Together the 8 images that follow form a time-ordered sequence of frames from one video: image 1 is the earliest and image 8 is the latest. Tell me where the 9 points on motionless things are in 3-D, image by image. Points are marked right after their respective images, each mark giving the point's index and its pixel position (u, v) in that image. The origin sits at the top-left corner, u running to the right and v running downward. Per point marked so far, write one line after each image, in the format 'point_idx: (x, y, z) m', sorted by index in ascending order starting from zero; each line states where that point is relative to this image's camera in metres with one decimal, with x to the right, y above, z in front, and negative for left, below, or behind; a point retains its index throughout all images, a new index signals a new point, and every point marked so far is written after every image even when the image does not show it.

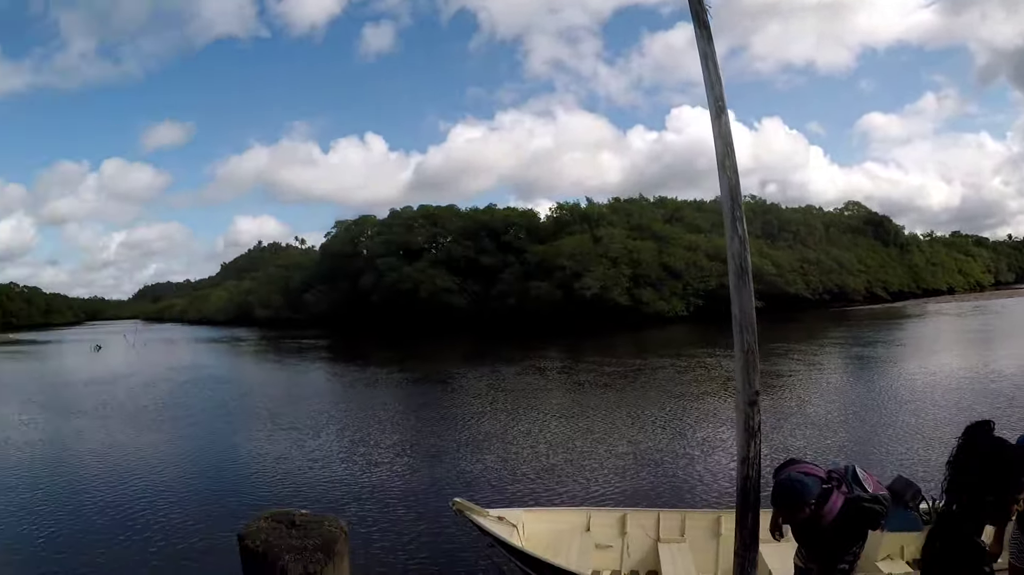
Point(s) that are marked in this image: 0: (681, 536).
0: (+2.4, -3.2, +7.8) m
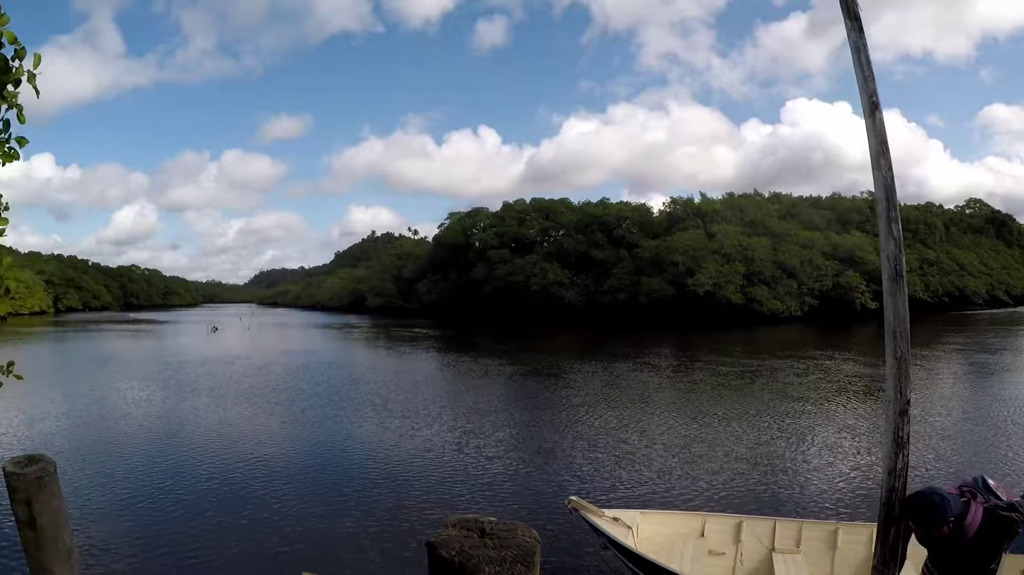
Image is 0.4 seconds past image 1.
0: (+3.6, -3.2, +7.3) m
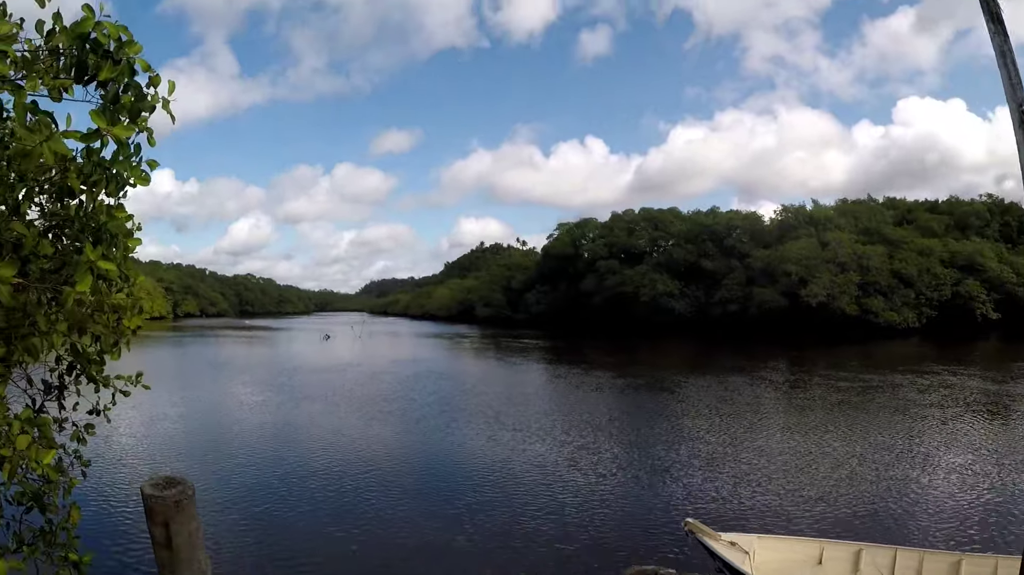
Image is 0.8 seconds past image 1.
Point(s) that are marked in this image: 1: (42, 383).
0: (+4.7, -3.4, +6.7) m
1: (-4.2, -0.9, +5.1) m
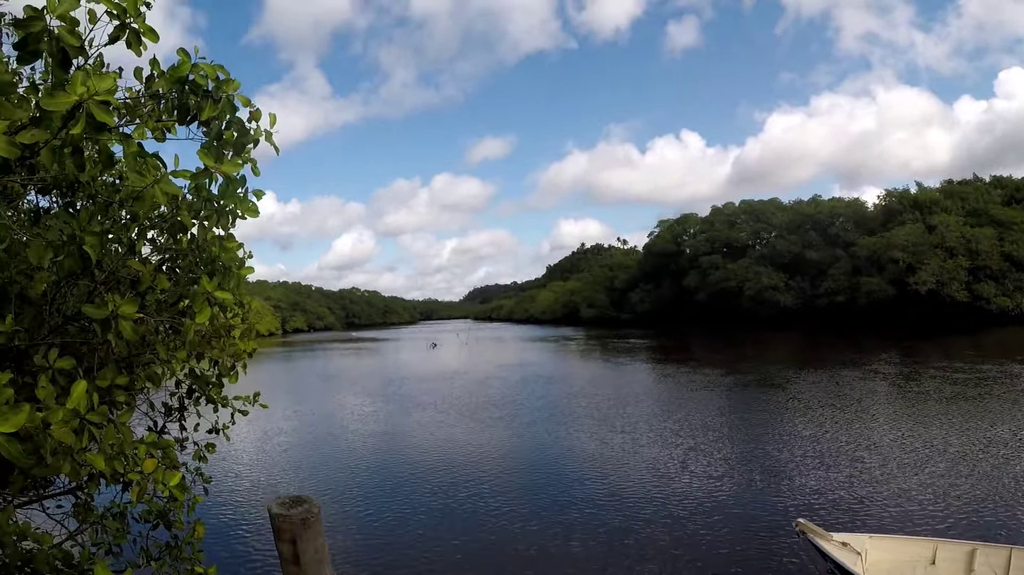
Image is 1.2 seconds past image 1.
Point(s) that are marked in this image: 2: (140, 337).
0: (+5.8, -3.2, +6.3) m
1: (-3.2, -1.1, +5.3) m
2: (-3.0, -0.4, +4.7) m
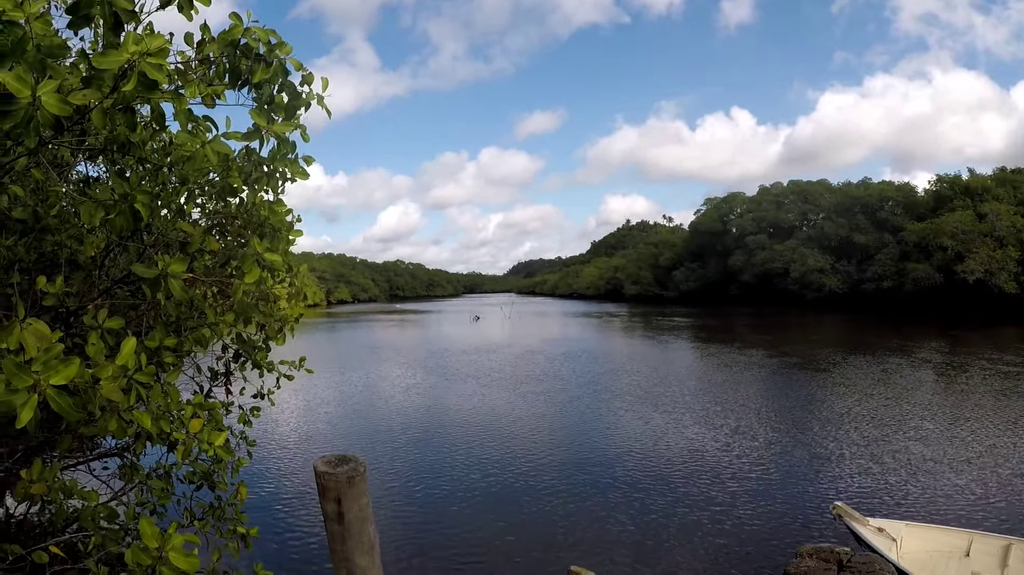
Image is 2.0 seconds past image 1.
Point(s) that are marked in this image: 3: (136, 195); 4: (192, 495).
0: (+6.2, -3.1, +6.2) m
1: (-2.8, -0.8, +5.4) m
2: (-2.6, -0.1, +4.8) m
3: (-2.7, +0.7, +4.3) m
4: (-3.1, -2.0, +5.6) m
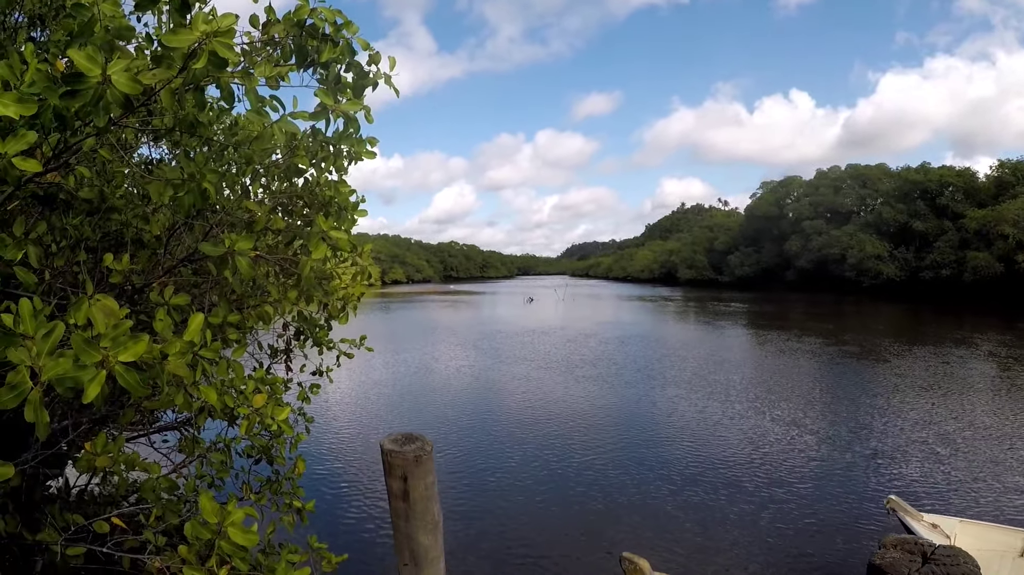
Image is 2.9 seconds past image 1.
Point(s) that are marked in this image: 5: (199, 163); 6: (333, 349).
0: (+6.6, -3.0, +6.1) m
1: (-2.4, -0.6, +5.6) m
2: (-2.2, +0.1, +4.9) m
3: (-2.3, +0.9, +4.5) m
4: (-2.6, -1.8, +5.8) m
5: (-2.5, +1.0, +4.7) m
6: (-1.7, -0.6, +5.3) m
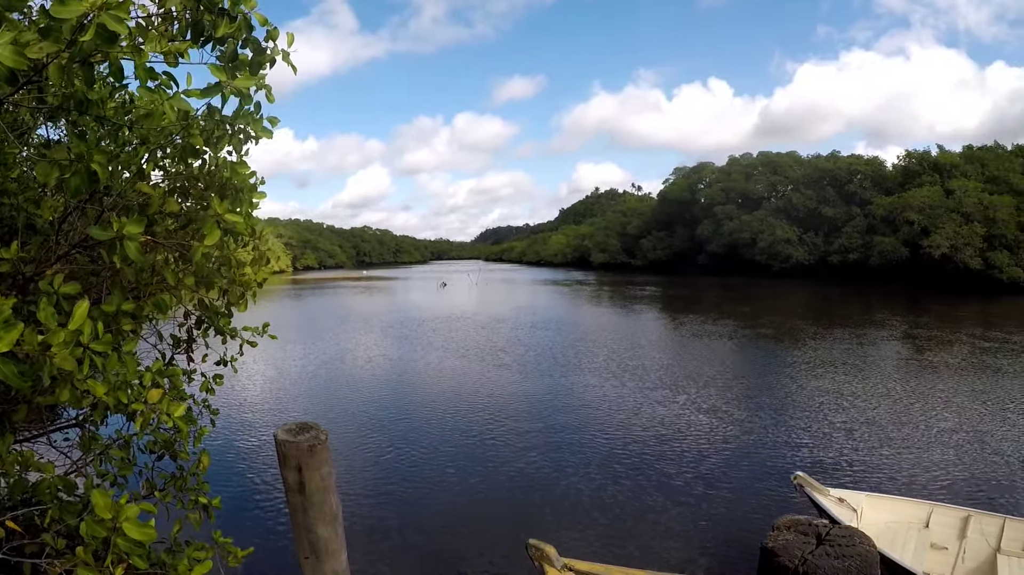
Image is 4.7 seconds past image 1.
0: (+5.8, -2.8, +6.4) m
1: (-3.1, -0.4, +5.3) m
2: (-2.9, +0.2, +4.7) m
3: (-3.0, +1.0, +4.2) m
4: (-3.4, -1.7, +5.5) m
5: (-3.2, +1.1, +4.5) m
6: (-2.4, -0.4, +5.1) m
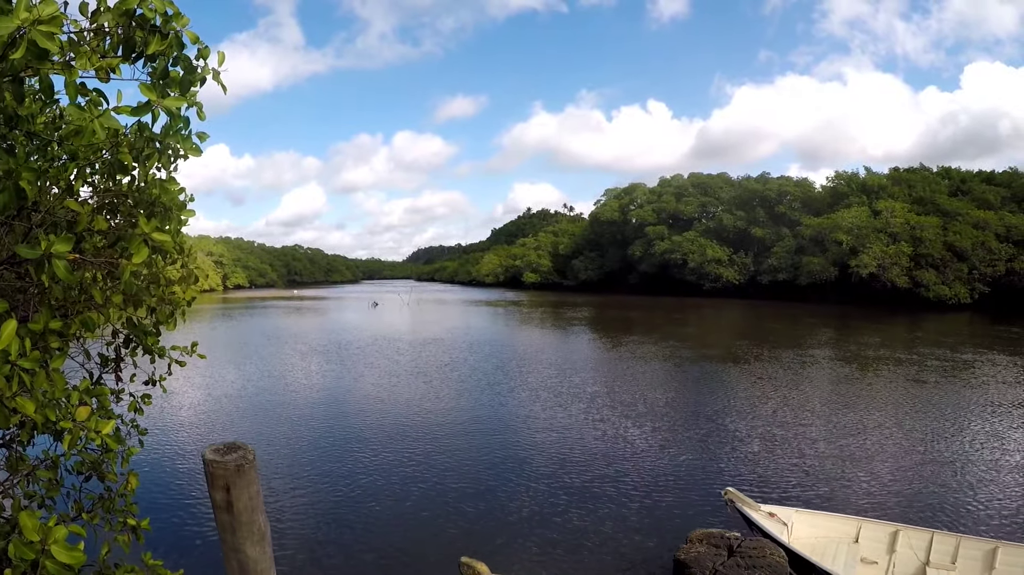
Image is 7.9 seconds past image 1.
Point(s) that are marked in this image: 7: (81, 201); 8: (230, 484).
0: (+5.2, -3.0, +6.6) m
1: (-3.7, -0.6, +5.2) m
2: (-3.5, 0.0, +4.6) m
3: (-3.6, +0.8, +4.1) m
4: (-4.0, -1.8, +5.4) m
5: (-3.8, +1.0, +4.4) m
6: (-3.0, -0.6, +5.0) m
7: (-3.5, +0.7, +4.7) m
8: (-2.2, -1.5, +4.5) m
